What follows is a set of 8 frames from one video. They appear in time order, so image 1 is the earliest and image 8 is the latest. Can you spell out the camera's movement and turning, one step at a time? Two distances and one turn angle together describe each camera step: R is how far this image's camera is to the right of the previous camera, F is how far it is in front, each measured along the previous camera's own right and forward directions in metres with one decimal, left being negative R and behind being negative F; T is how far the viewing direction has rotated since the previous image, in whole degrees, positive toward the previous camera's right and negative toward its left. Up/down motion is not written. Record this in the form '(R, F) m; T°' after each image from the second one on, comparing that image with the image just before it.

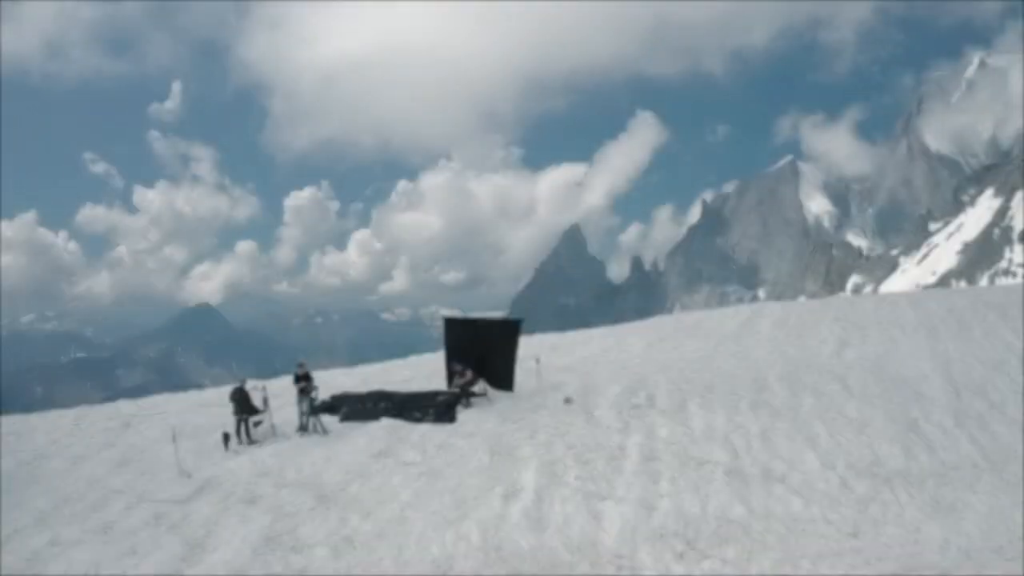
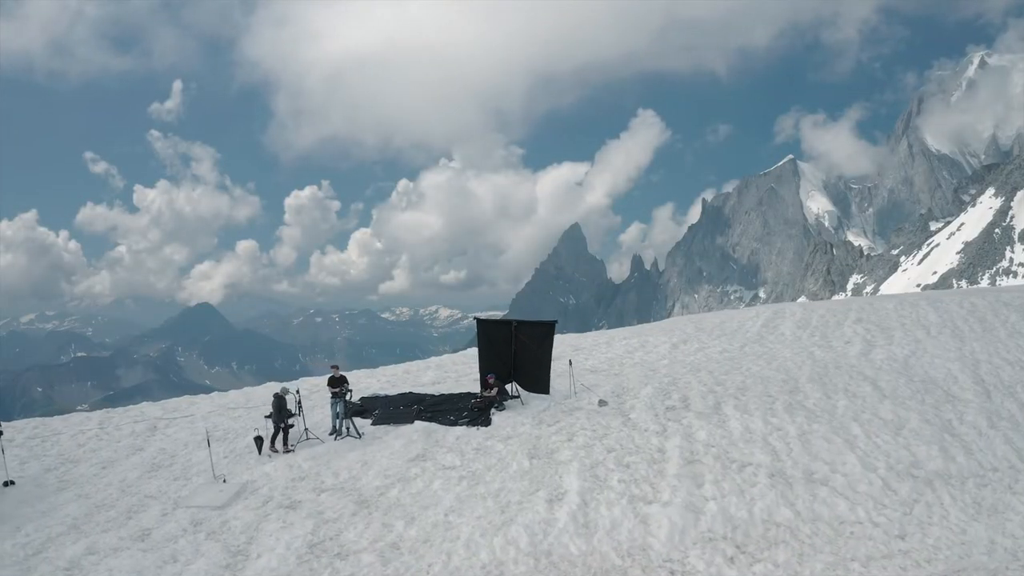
(-1.6, +0.2) m; 0°
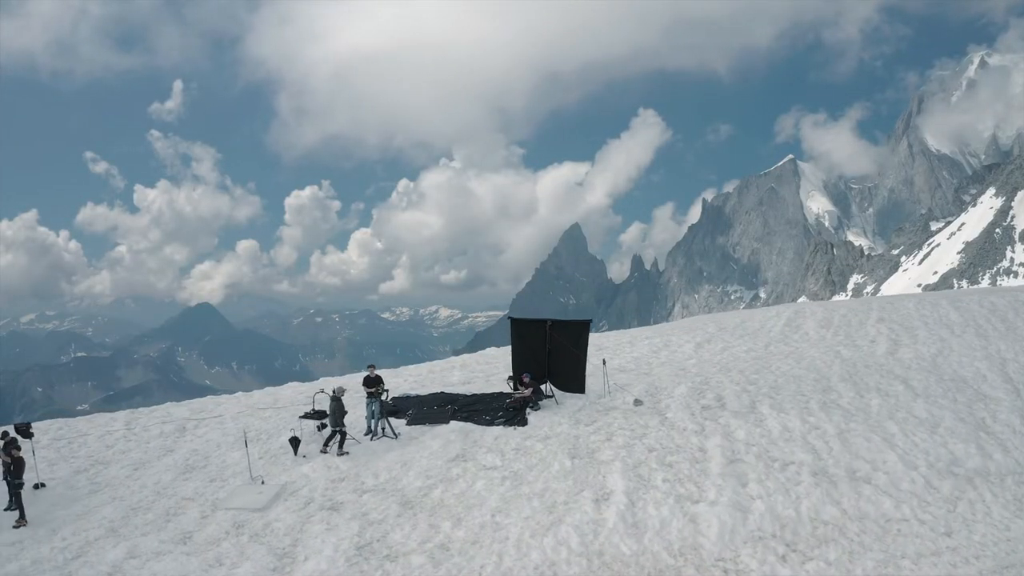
(-1.6, +0.1) m; 0°
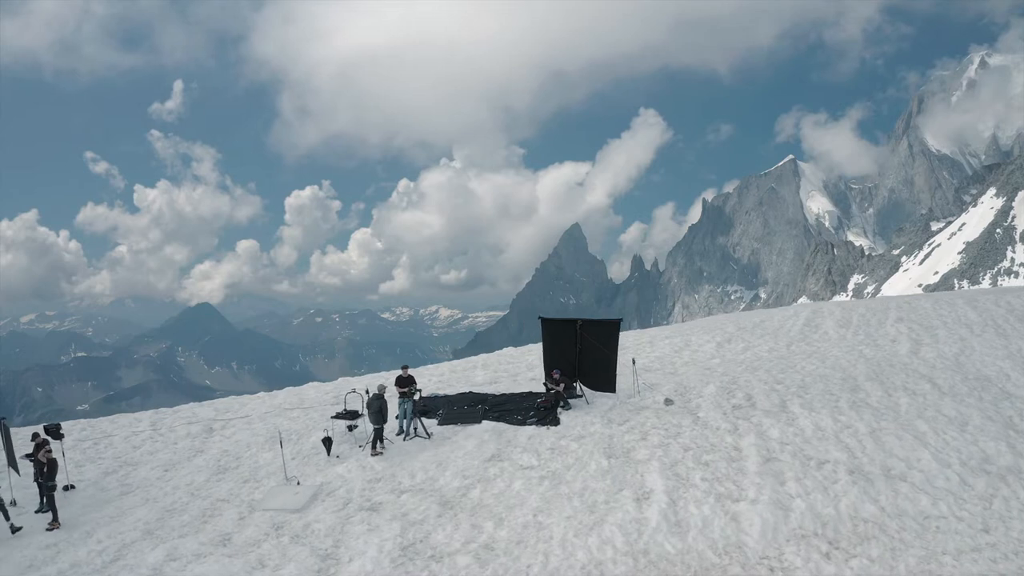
(-1.5, 0.0) m; 0°
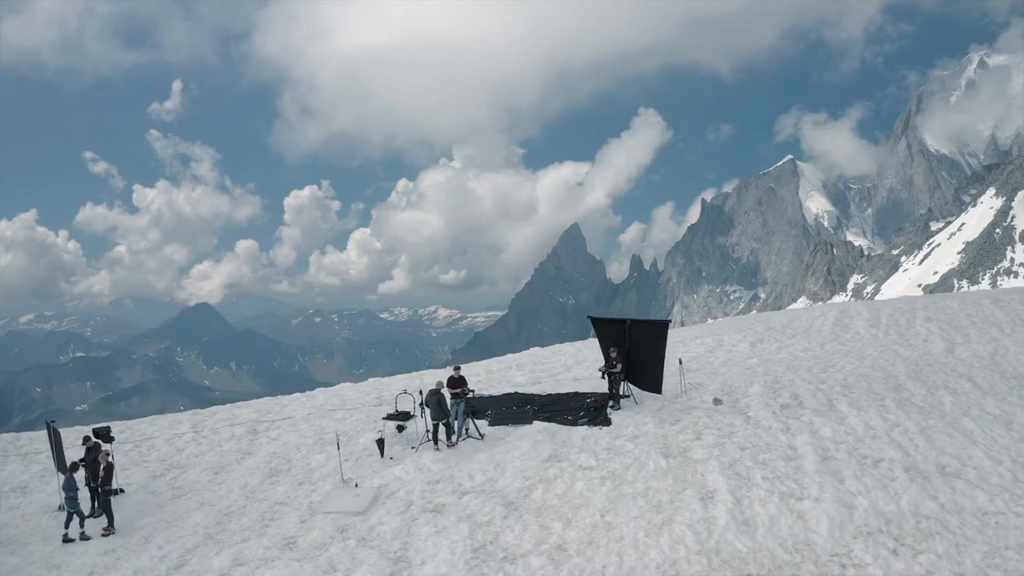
(-2.4, 0.0) m; +1°
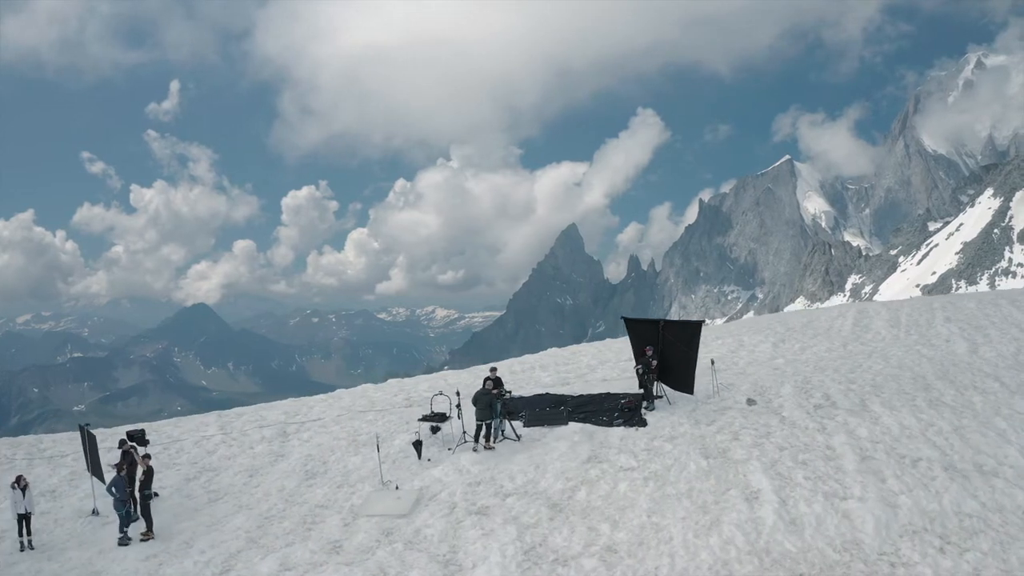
(-1.7, +0.1) m; +1°
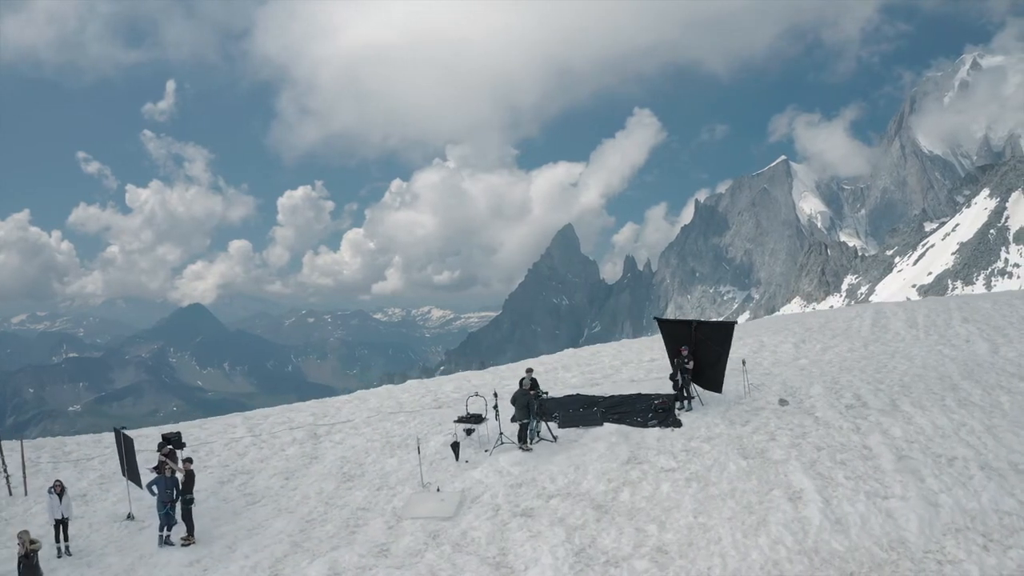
(-1.8, +0.1) m; +1°
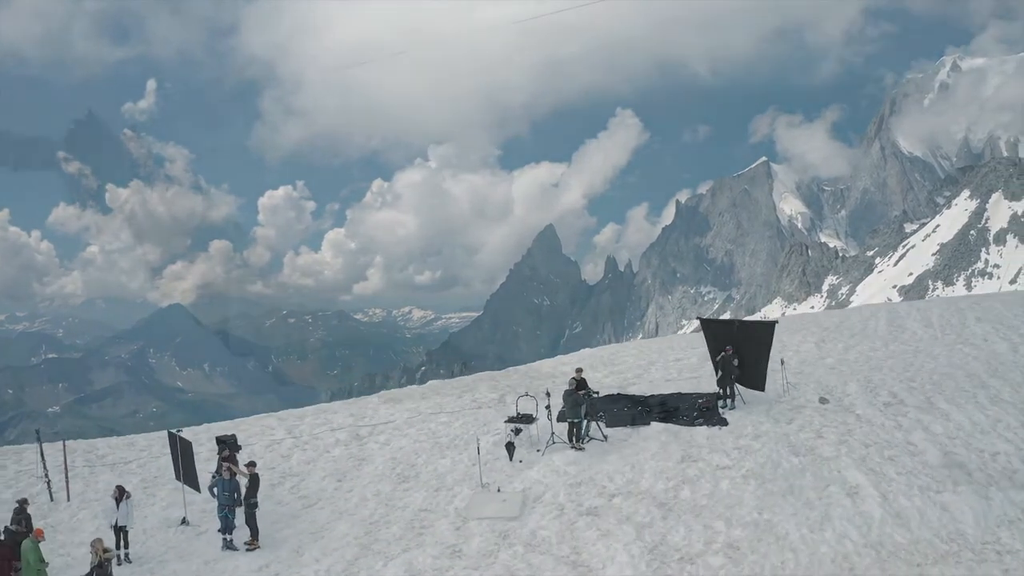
(-2.9, 0.0) m; +2°
